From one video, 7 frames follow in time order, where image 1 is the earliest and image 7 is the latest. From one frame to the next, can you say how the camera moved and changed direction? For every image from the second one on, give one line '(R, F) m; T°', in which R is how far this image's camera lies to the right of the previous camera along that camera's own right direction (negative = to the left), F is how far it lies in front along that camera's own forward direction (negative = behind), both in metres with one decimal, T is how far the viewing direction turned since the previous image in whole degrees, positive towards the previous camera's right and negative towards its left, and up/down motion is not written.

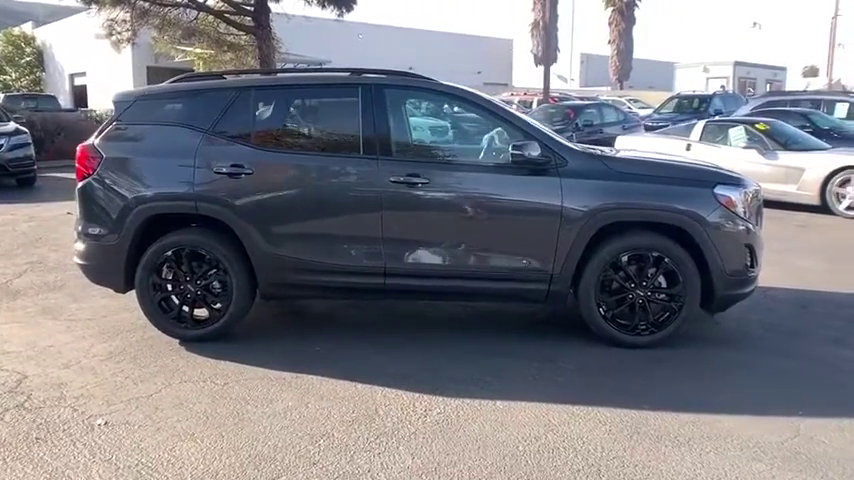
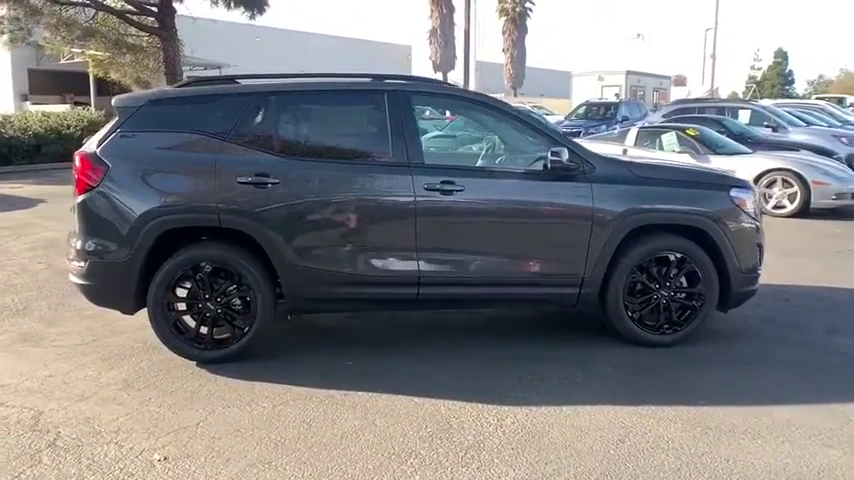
(-1.0, +0.2) m; +9°
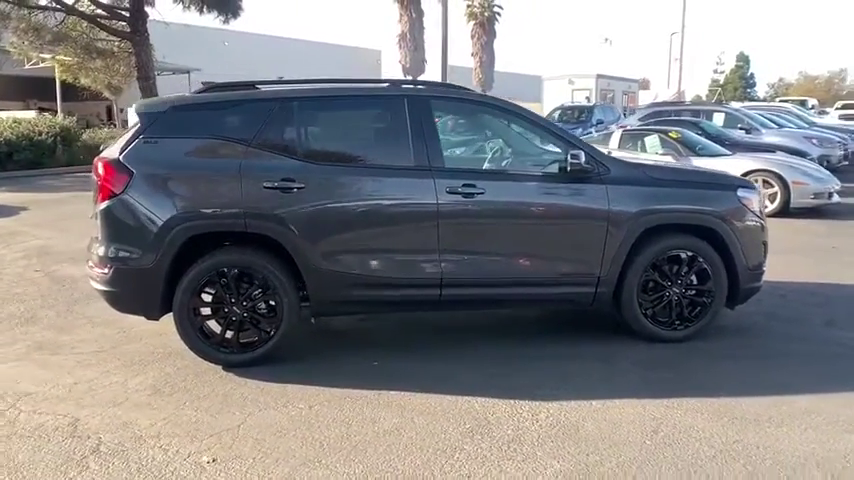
(-0.4, -0.1) m; +3°
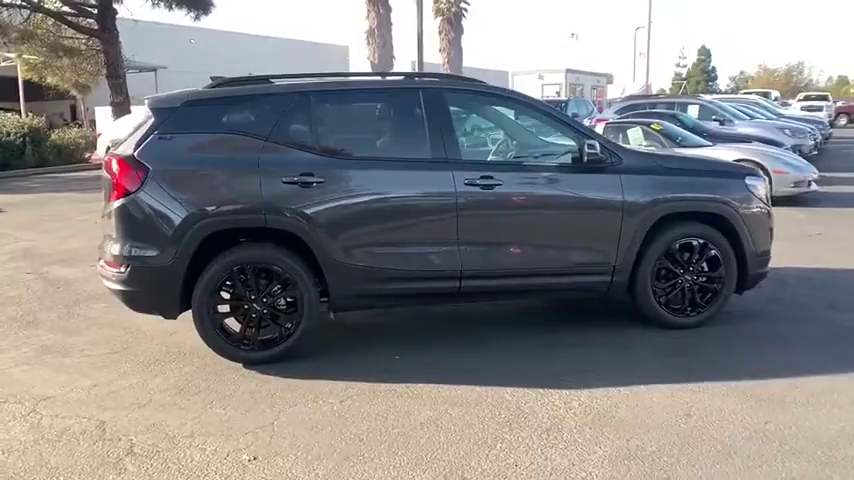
(-0.4, 0.0) m; +3°
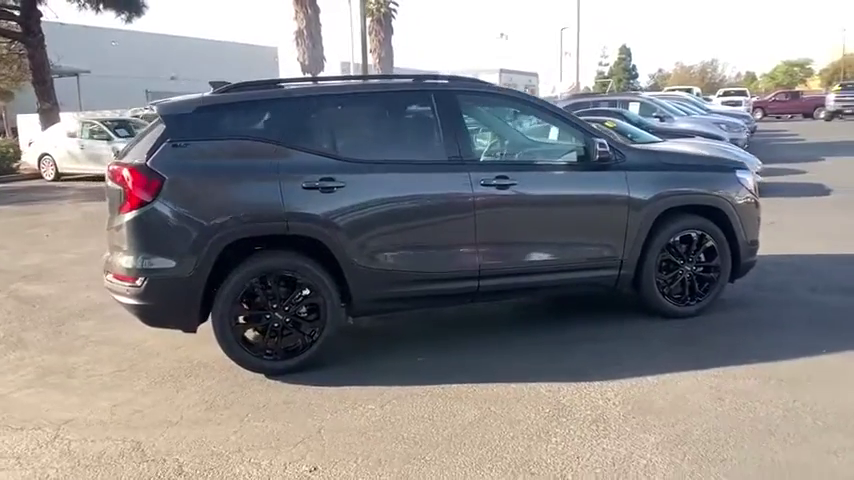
(-0.7, 0.0) m; +6°
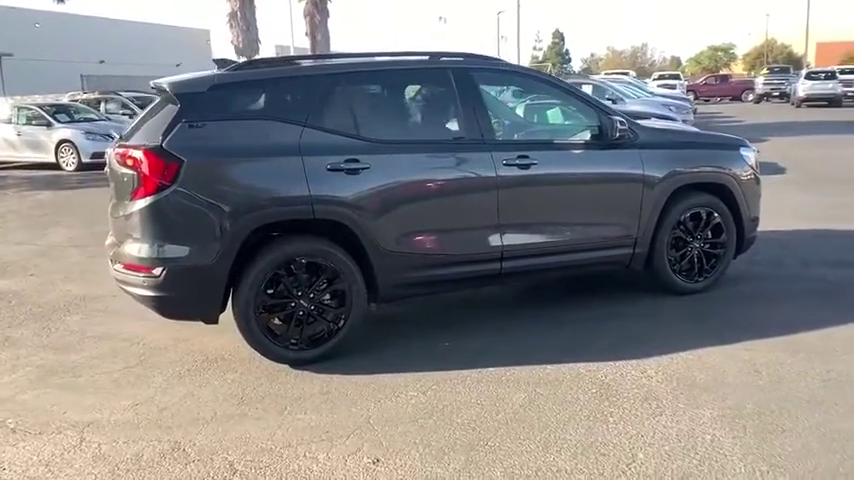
(-0.6, +0.2) m; +5°
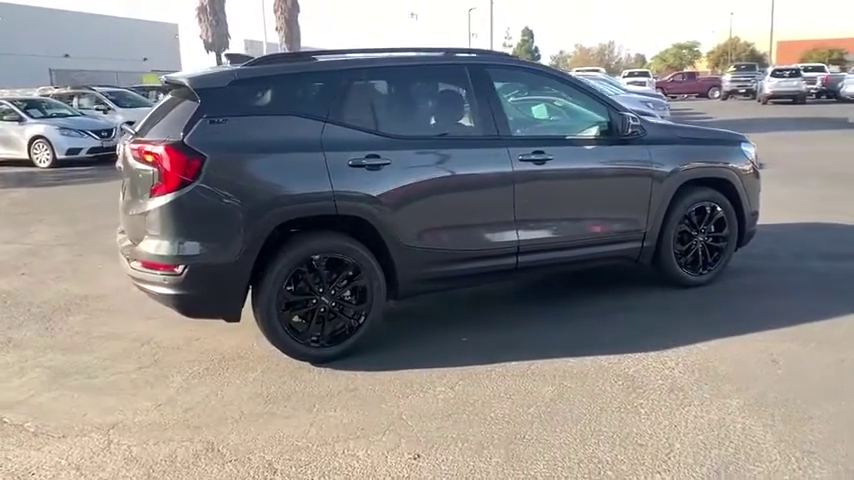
(-0.4, 0.0) m; +3°
